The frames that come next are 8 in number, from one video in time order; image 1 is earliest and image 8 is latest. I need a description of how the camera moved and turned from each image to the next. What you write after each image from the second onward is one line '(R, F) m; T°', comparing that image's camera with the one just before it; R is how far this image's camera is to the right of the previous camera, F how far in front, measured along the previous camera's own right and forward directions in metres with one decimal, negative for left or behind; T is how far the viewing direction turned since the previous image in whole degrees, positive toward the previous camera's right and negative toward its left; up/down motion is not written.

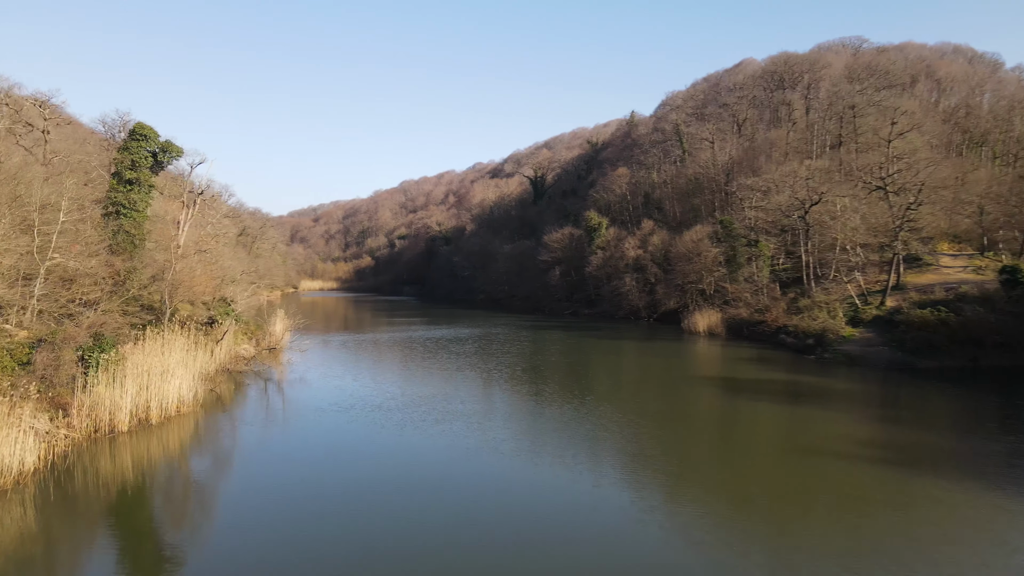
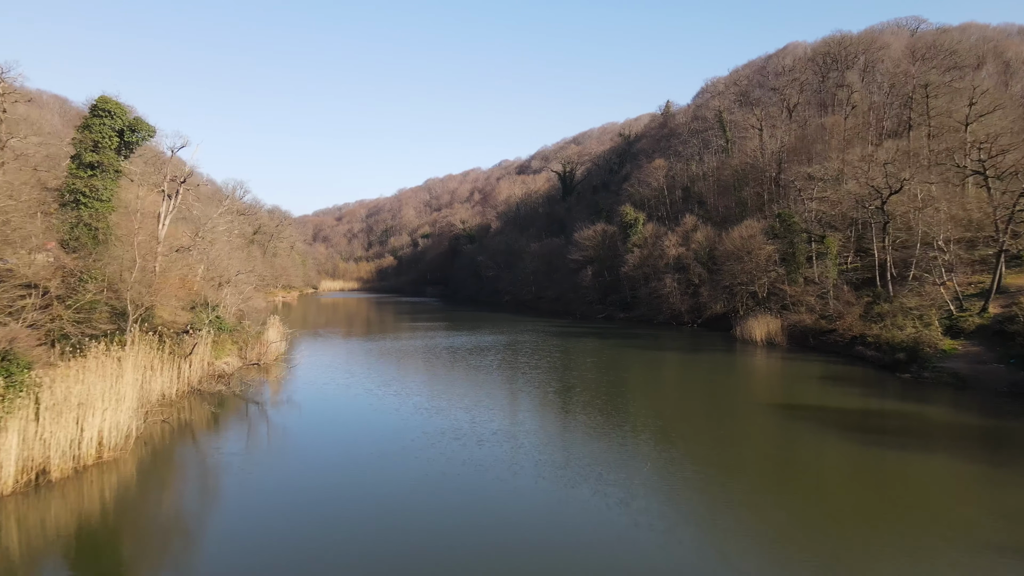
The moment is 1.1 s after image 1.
(-0.1, +3.8) m; -2°
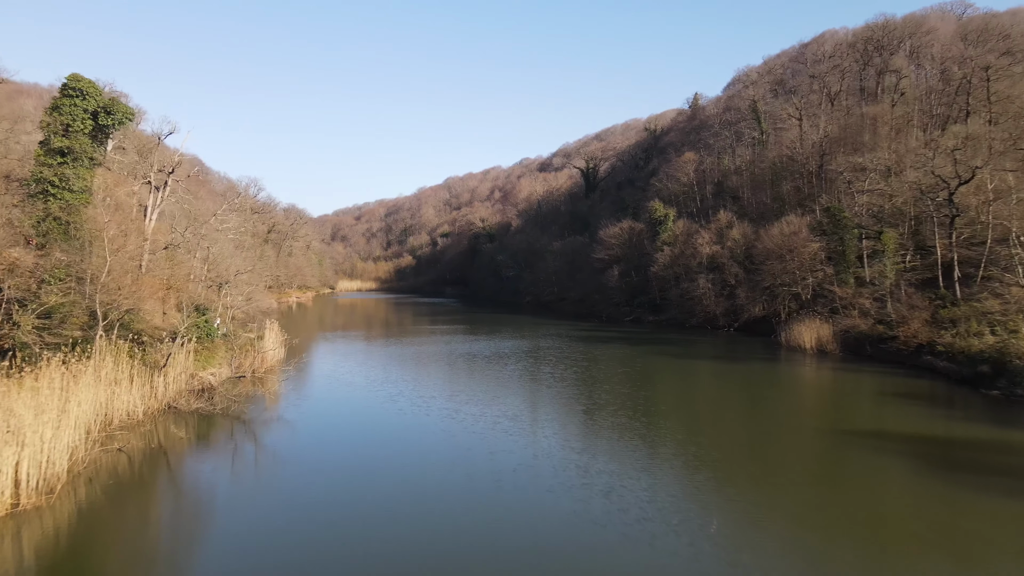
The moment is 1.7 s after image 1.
(0.0, +2.4) m; -2°
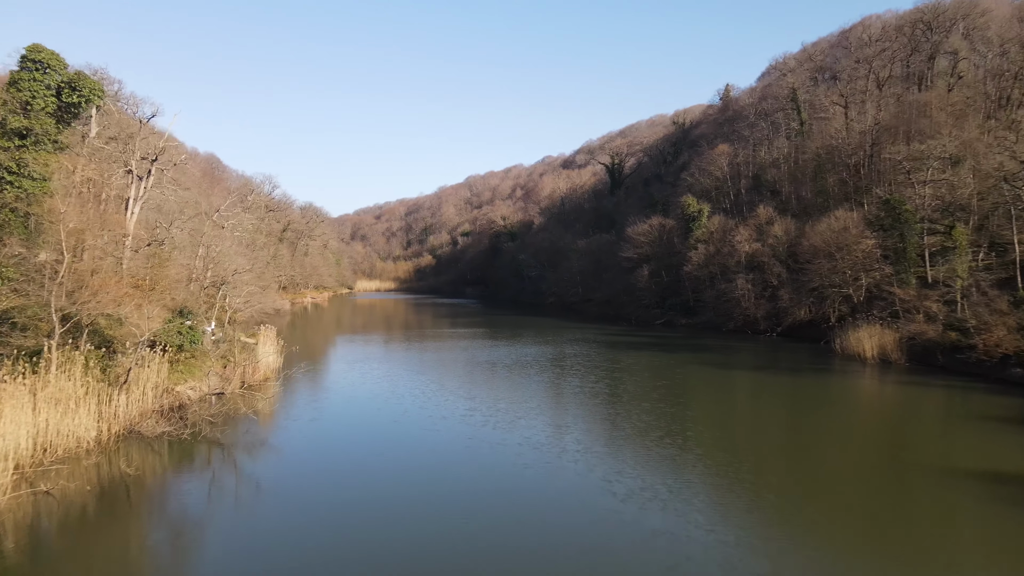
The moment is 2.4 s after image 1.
(0.0, +2.4) m; -2°
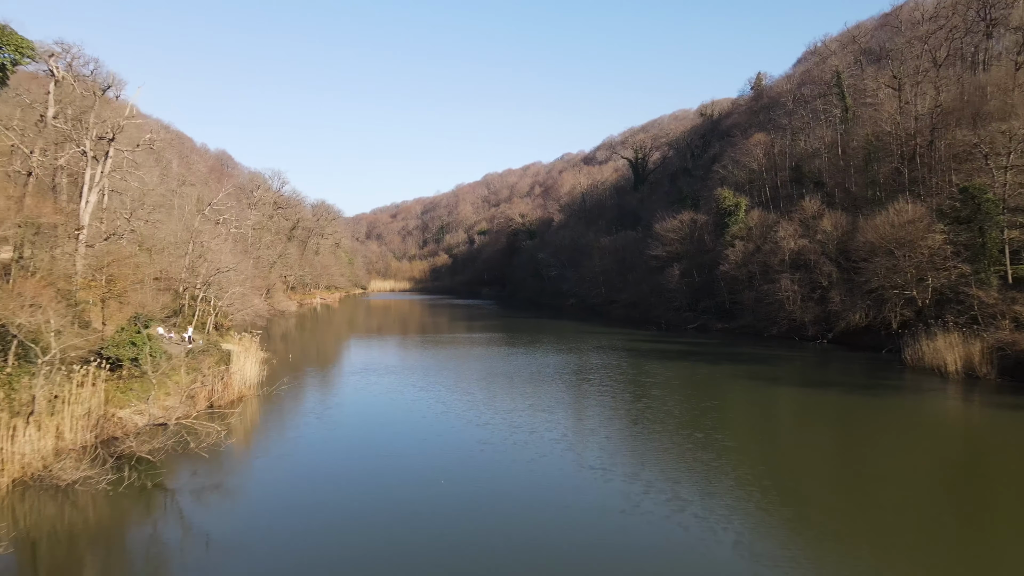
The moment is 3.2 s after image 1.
(0.0, +3.0) m; -1°
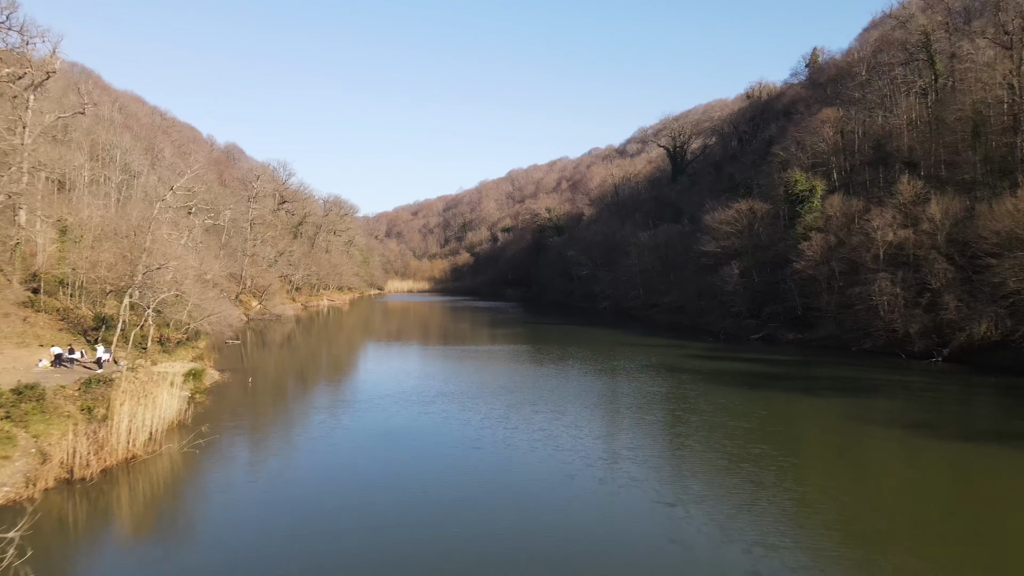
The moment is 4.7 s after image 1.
(0.0, +5.5) m; -2°
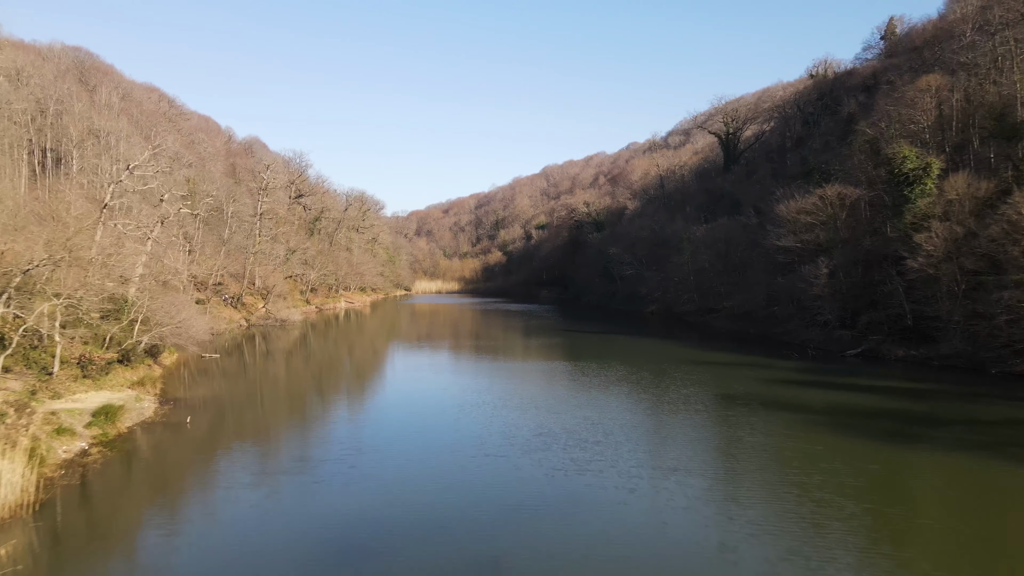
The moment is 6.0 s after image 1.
(-0.1, +5.1) m; -3°
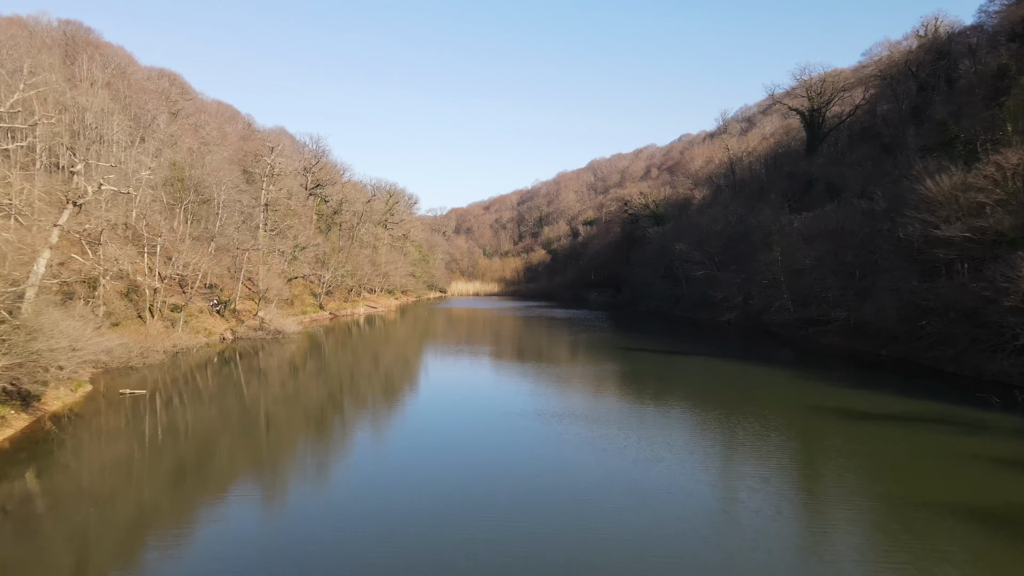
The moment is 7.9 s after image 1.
(-0.2, +7.1) m; -3°
